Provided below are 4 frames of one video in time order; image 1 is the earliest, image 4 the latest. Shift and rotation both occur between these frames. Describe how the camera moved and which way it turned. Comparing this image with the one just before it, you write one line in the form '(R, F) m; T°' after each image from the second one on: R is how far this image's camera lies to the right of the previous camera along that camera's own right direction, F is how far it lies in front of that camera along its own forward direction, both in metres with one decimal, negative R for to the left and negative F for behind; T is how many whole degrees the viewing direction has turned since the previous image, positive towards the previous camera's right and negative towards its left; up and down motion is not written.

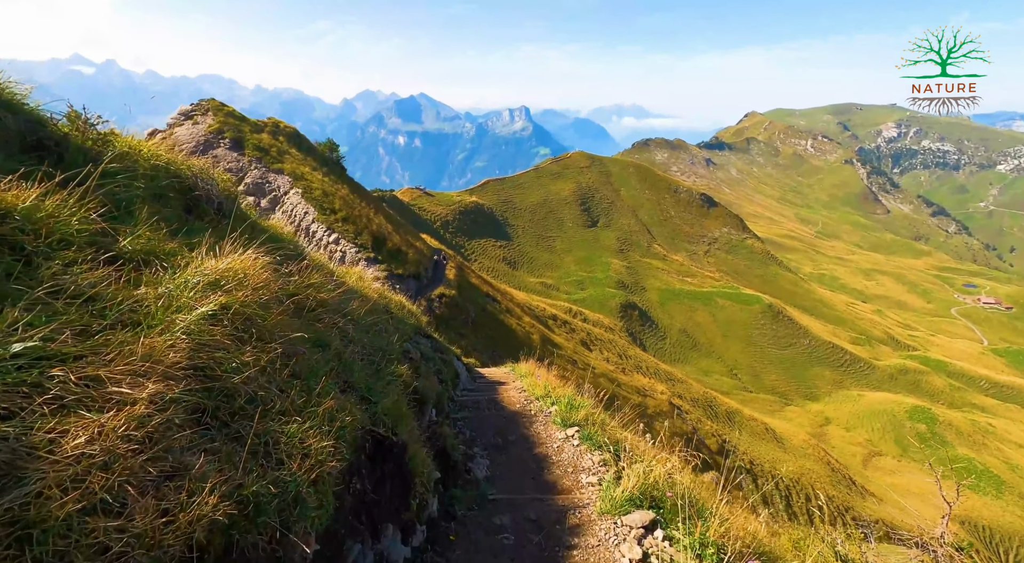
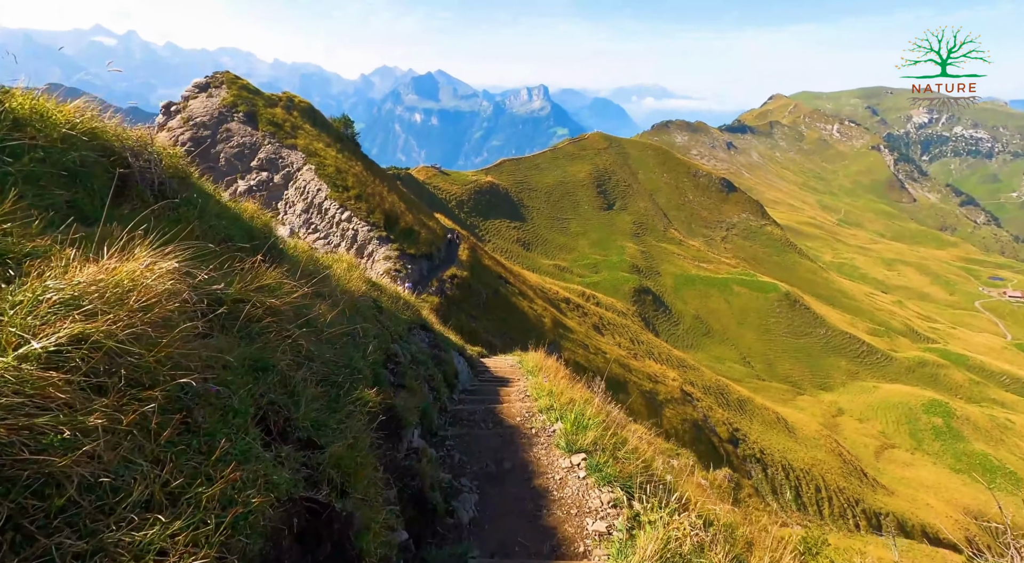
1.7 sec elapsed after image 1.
(+0.2, +1.7) m; -1°
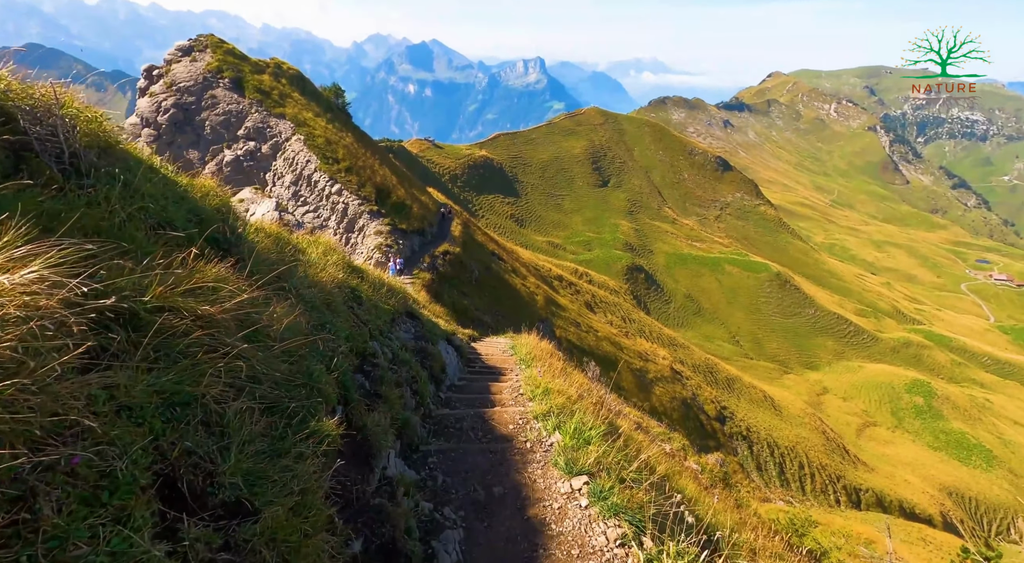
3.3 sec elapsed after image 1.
(0.0, +1.4) m; +1°
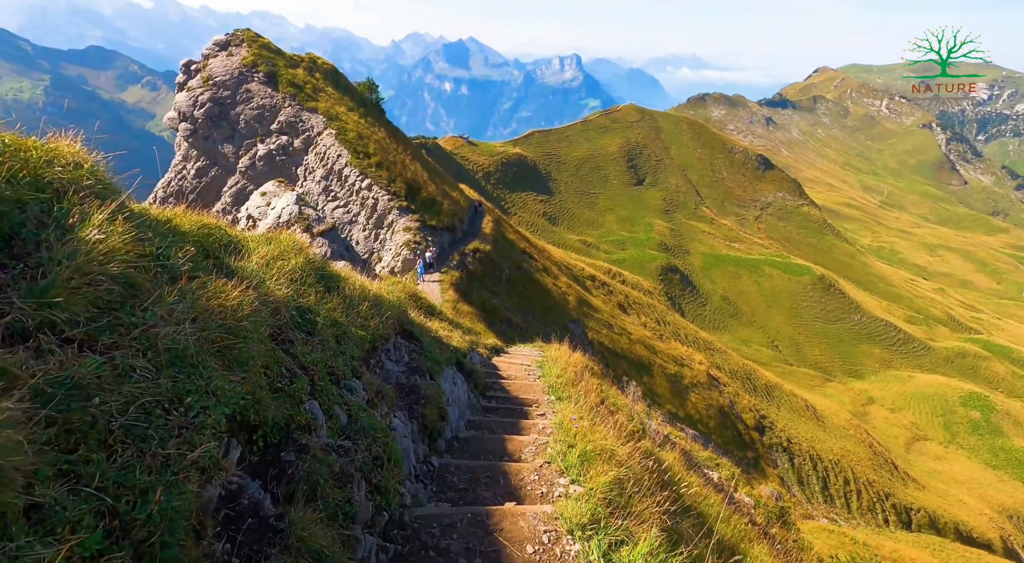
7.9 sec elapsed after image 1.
(+0.1, +4.3) m; -3°
